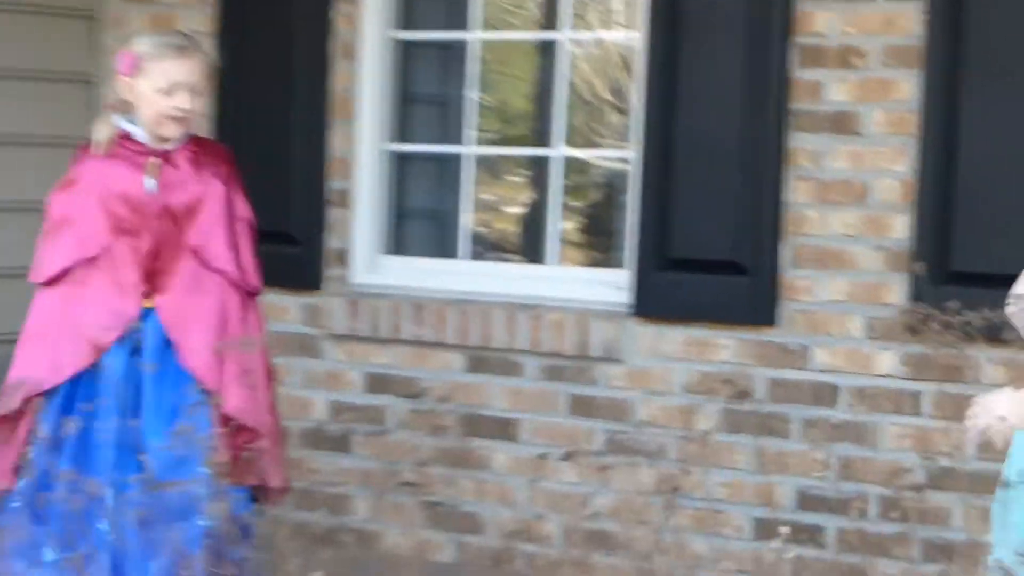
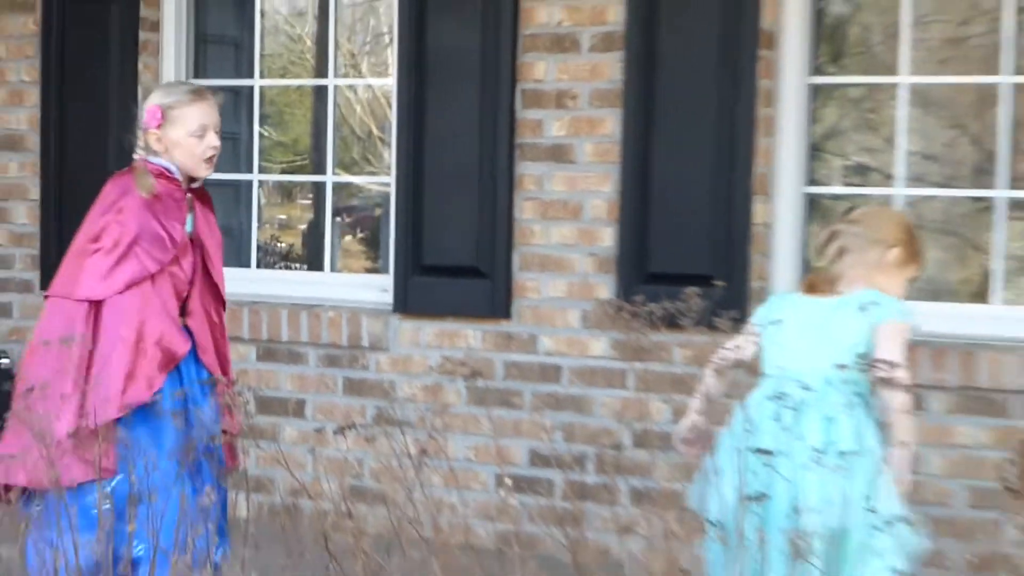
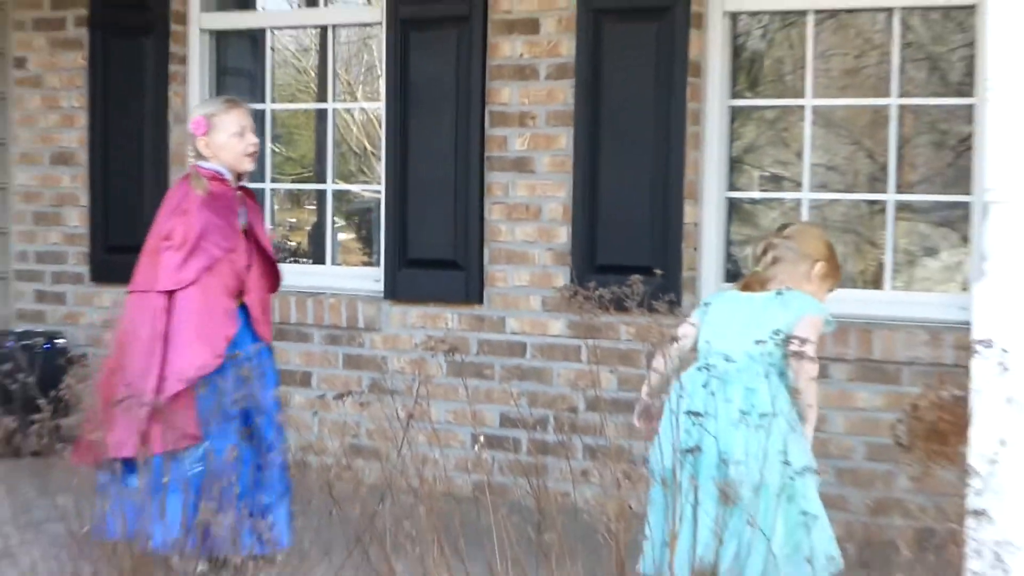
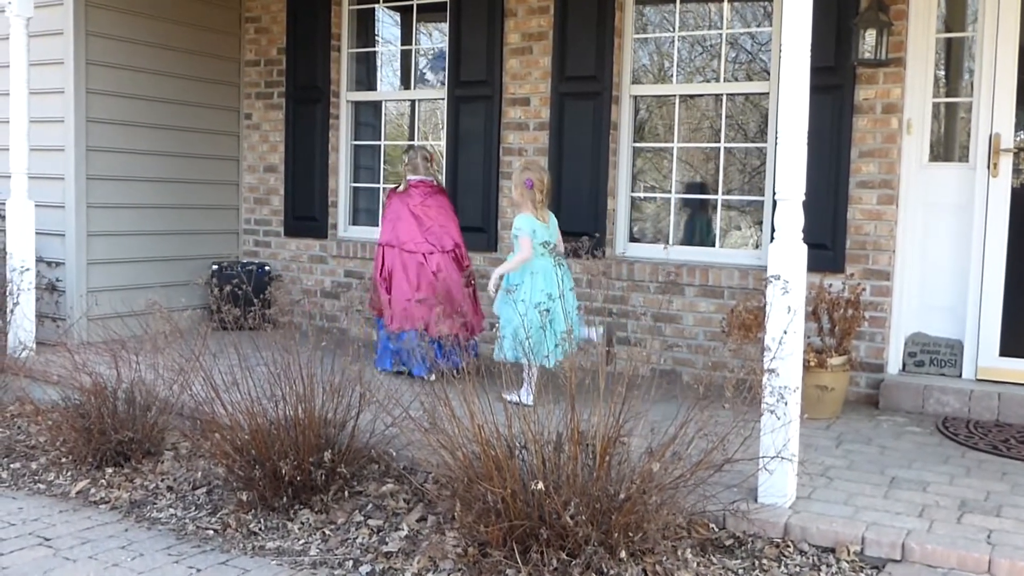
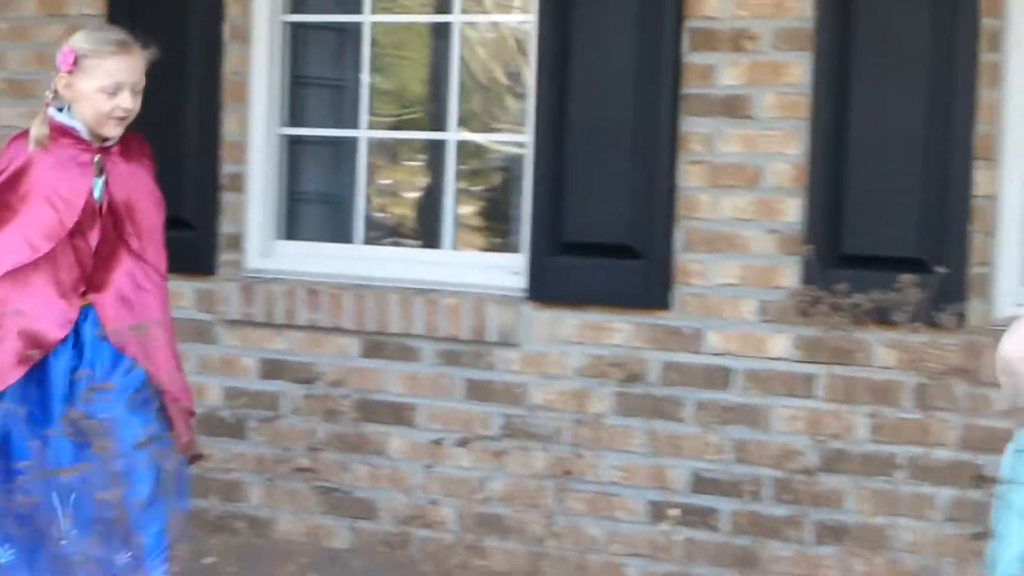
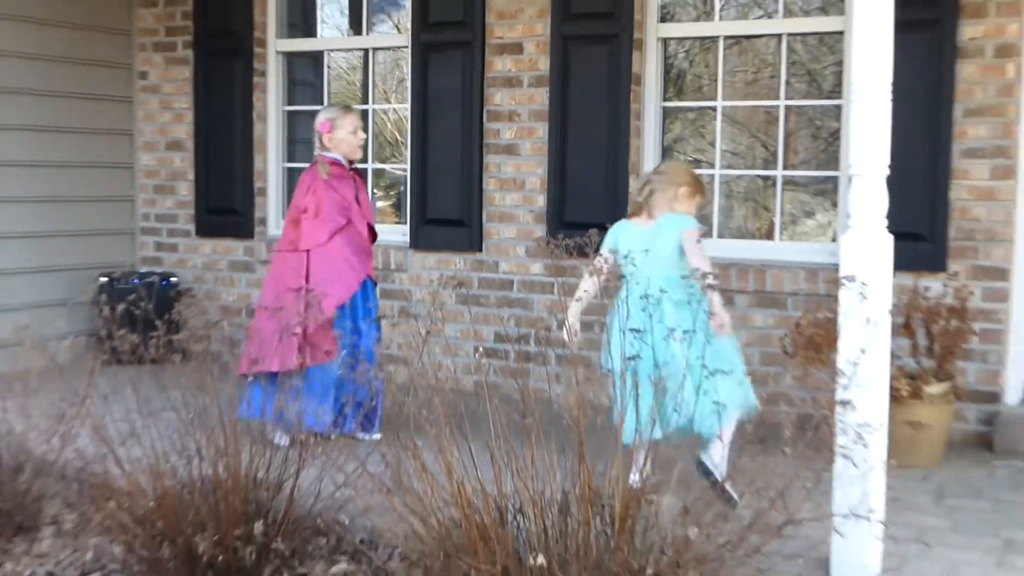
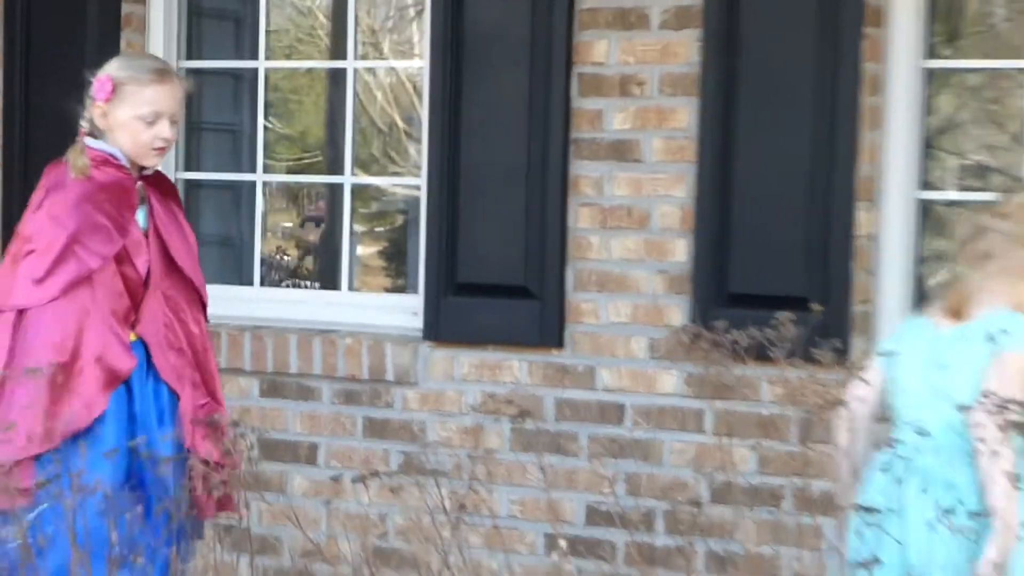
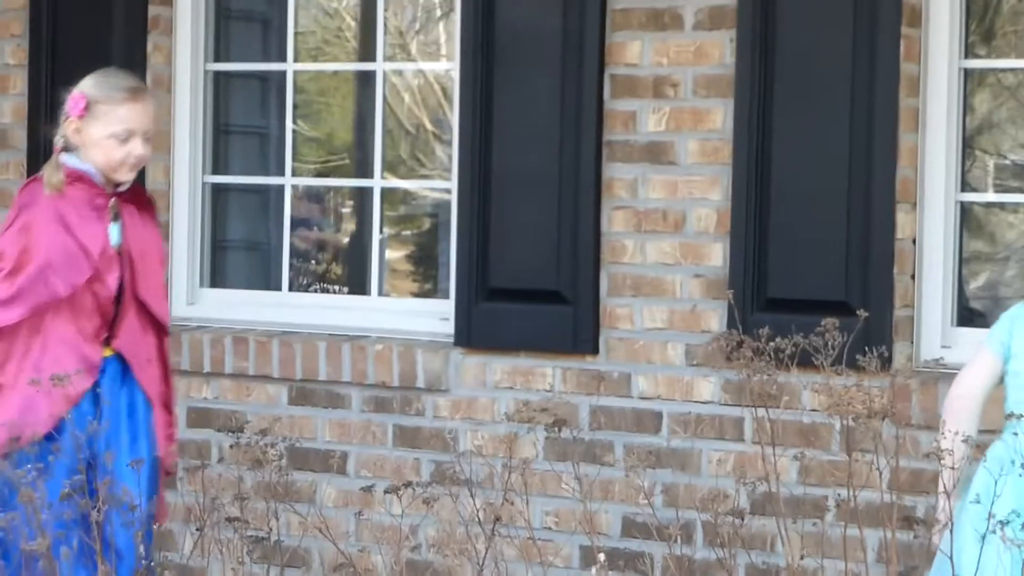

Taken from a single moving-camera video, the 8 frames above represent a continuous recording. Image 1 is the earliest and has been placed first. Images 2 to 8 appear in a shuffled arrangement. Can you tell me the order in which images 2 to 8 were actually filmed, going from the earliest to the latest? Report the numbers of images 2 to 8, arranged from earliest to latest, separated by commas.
5, 8, 7, 2, 3, 6, 4
